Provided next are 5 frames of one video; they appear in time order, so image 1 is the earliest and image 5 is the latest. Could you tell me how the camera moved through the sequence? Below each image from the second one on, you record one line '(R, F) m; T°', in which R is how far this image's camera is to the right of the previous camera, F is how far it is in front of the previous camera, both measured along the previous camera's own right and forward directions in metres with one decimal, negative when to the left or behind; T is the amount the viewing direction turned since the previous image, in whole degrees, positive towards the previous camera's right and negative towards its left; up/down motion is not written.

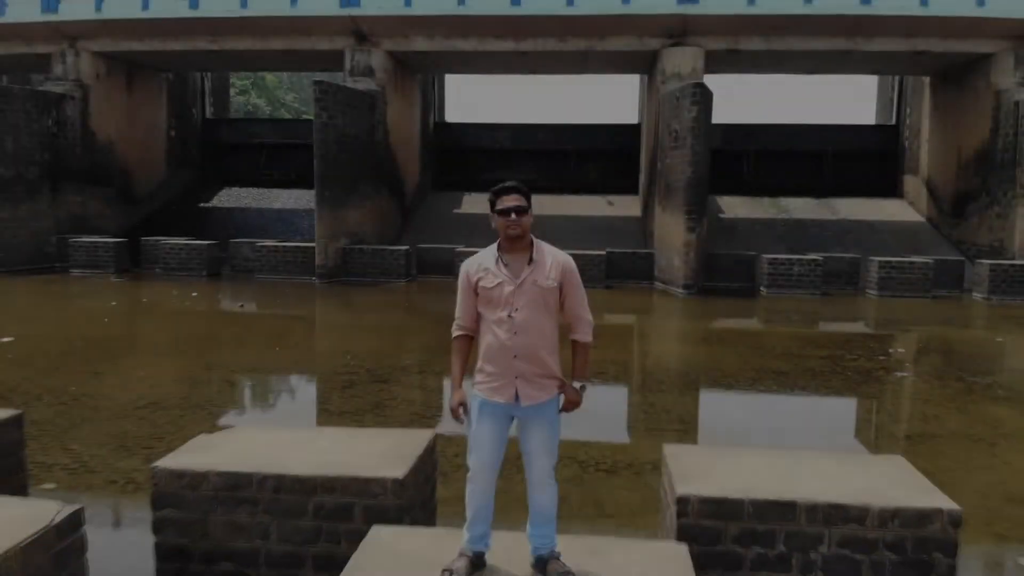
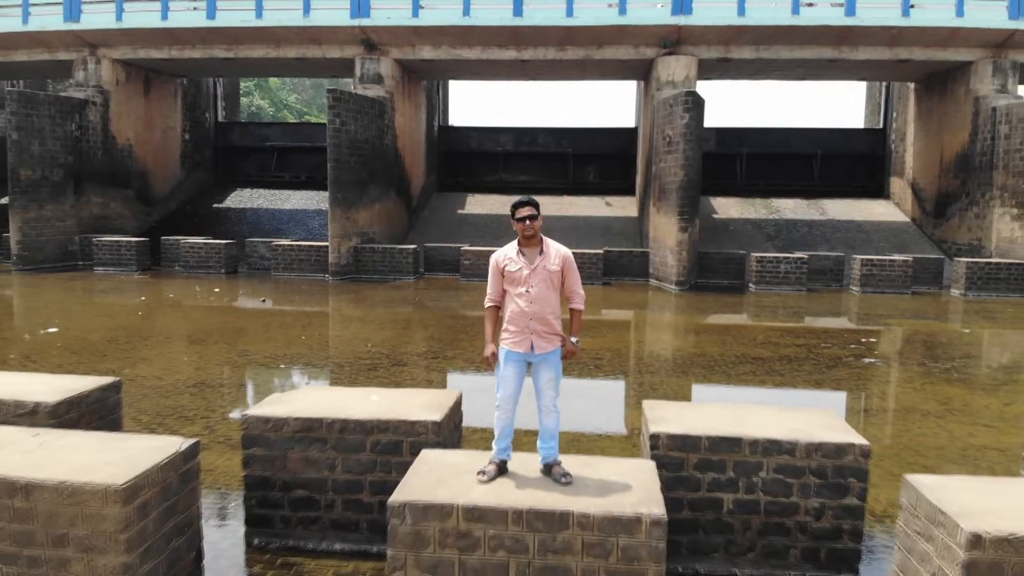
(0.0, -0.6) m; 0°
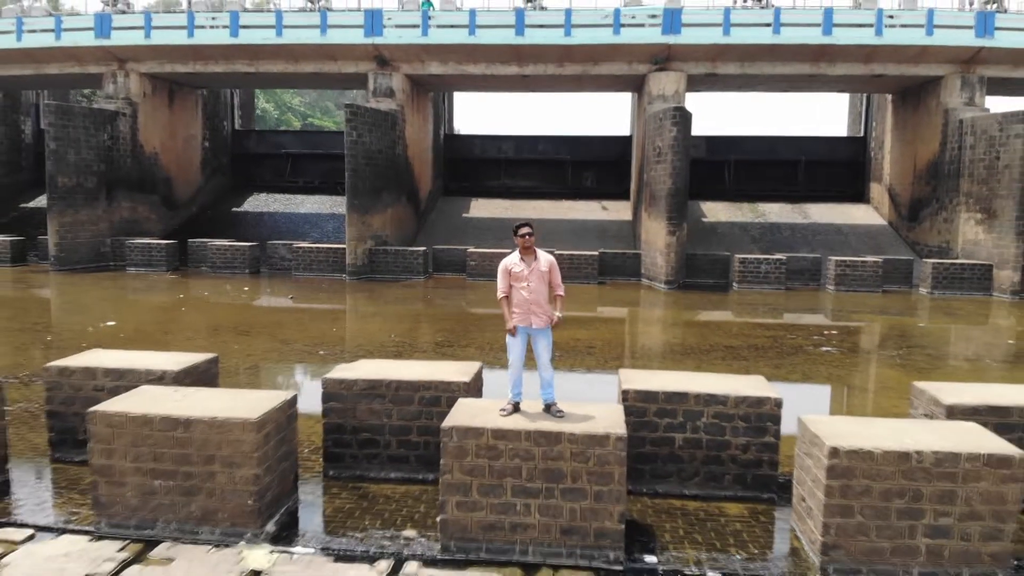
(-0.1, -1.0) m; 0°
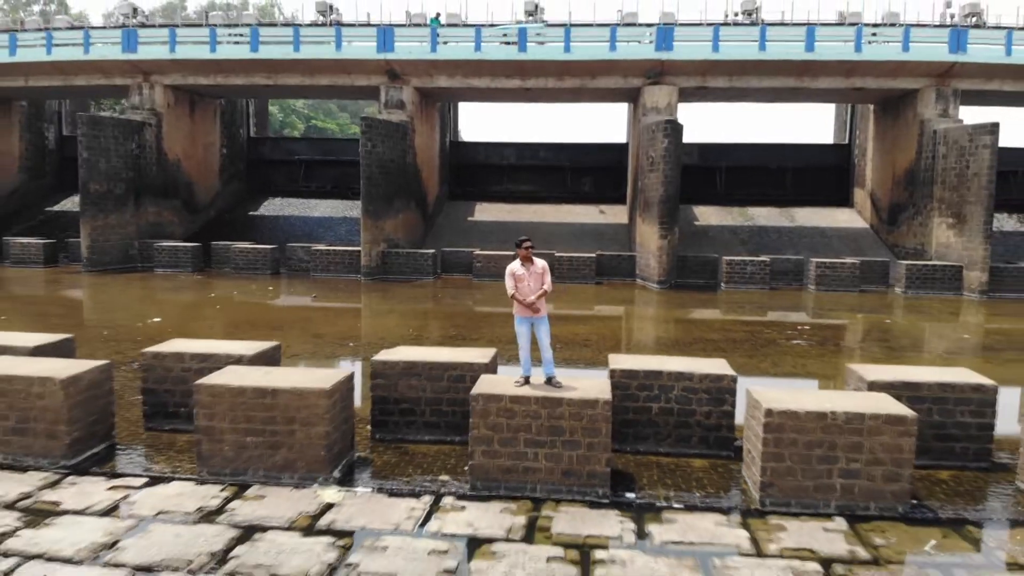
(-0.1, -0.9) m; 0°
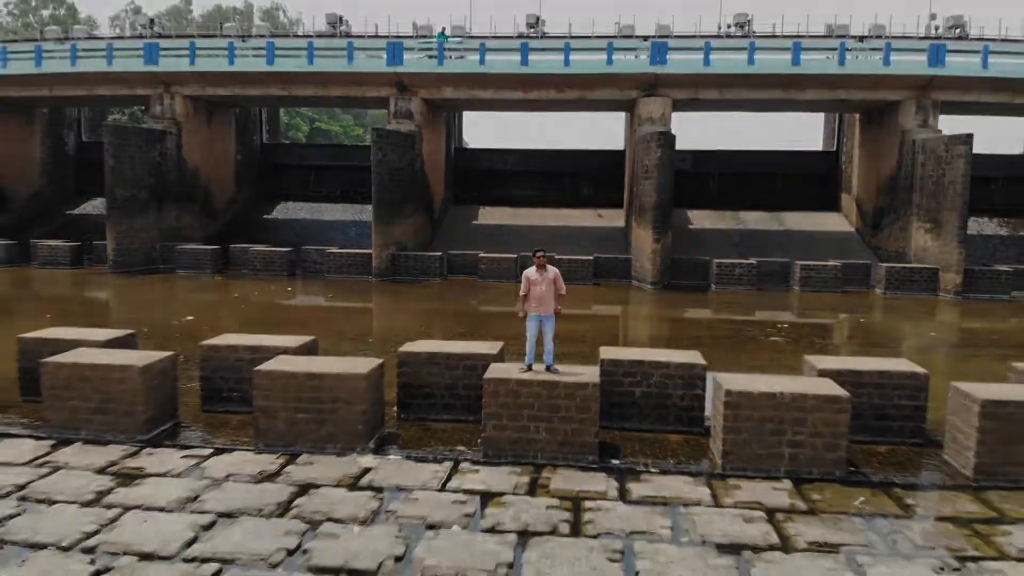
(0.0, -0.8) m; 0°
